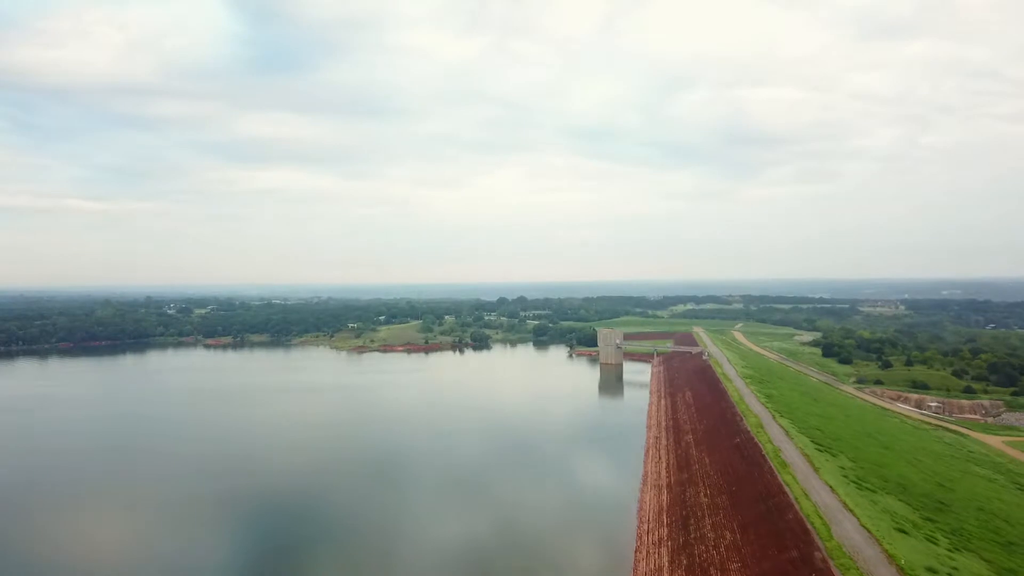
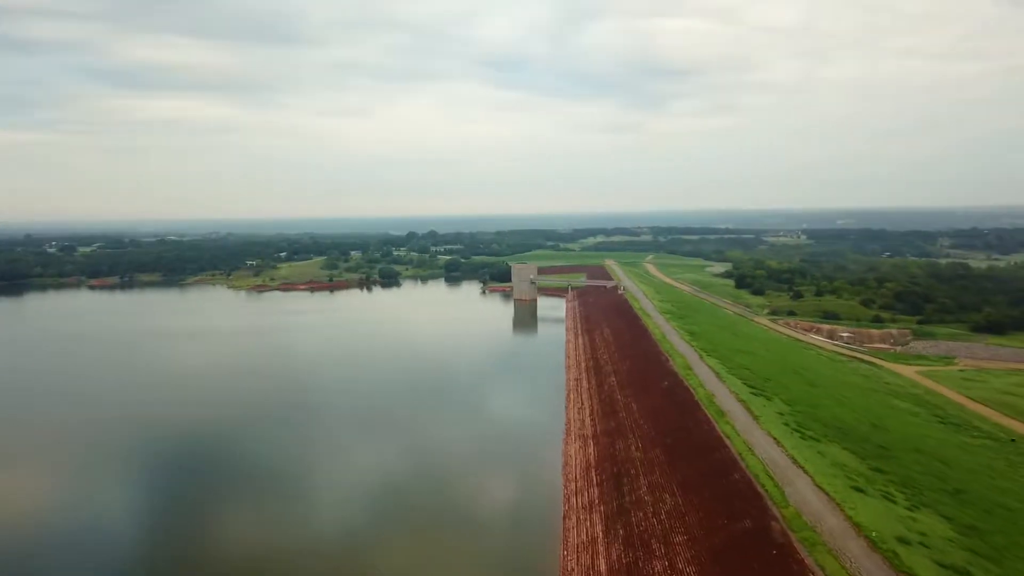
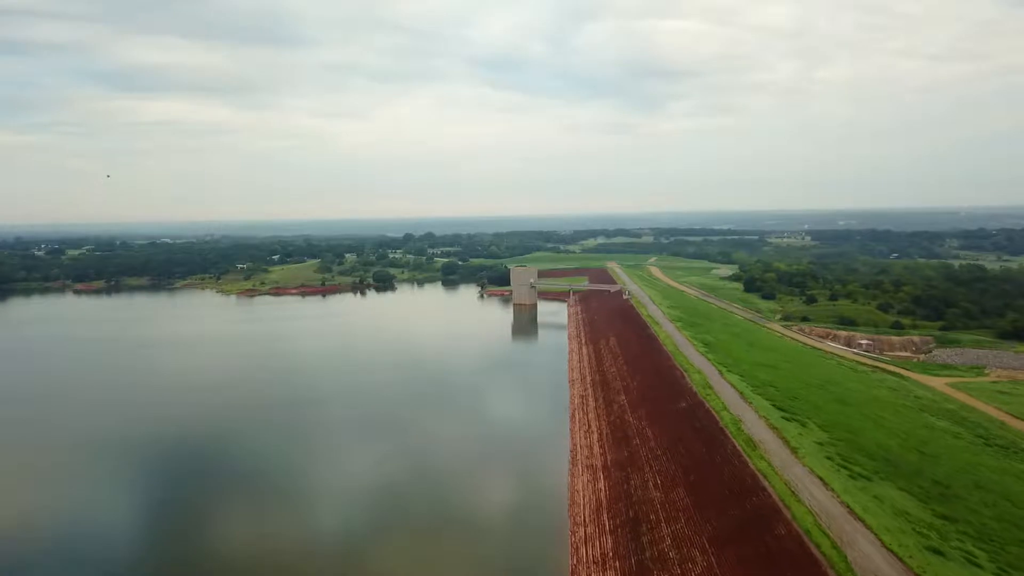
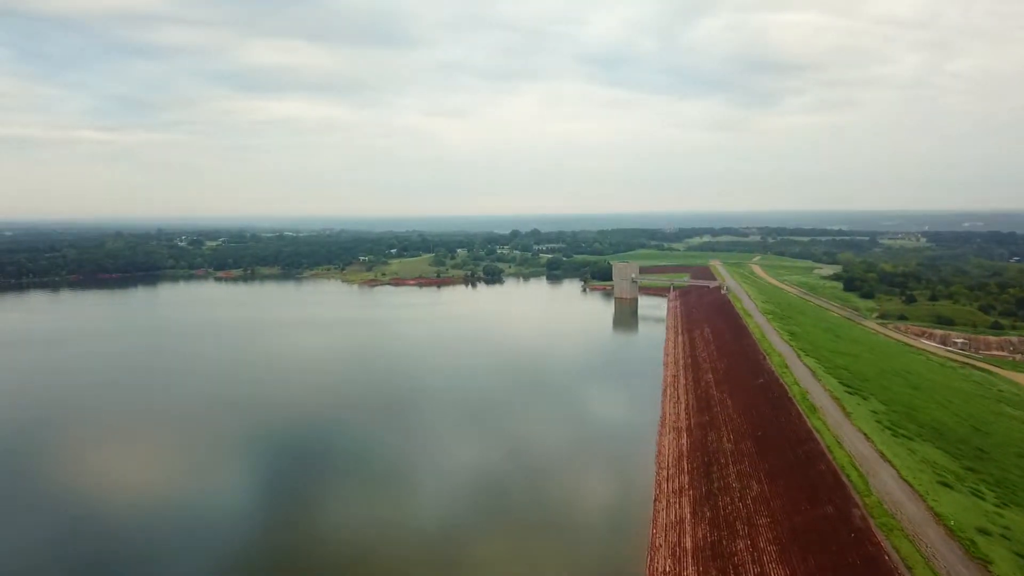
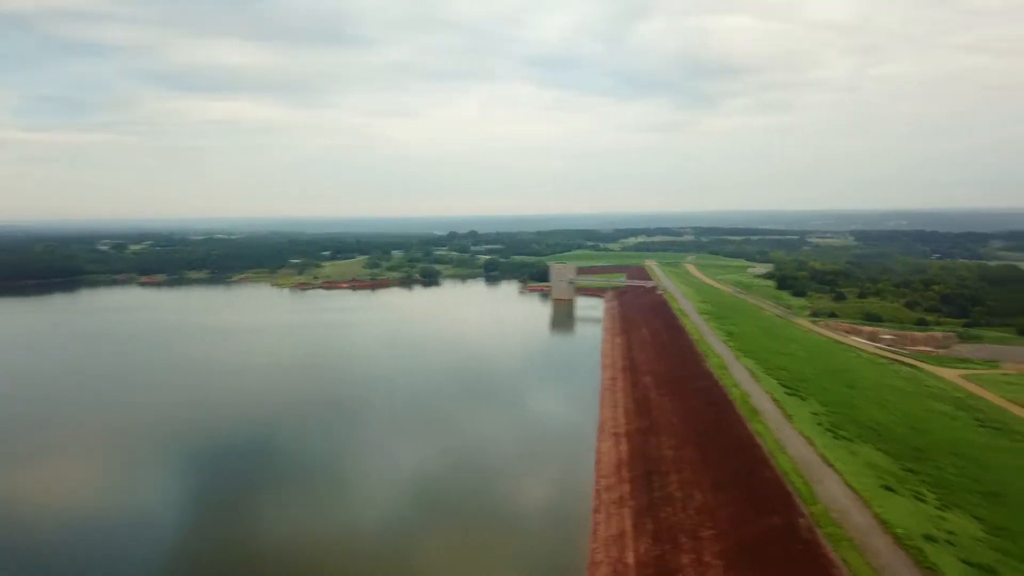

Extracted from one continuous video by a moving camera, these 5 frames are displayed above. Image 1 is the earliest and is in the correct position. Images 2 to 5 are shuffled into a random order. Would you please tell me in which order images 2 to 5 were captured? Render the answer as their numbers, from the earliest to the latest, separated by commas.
4, 5, 2, 3
